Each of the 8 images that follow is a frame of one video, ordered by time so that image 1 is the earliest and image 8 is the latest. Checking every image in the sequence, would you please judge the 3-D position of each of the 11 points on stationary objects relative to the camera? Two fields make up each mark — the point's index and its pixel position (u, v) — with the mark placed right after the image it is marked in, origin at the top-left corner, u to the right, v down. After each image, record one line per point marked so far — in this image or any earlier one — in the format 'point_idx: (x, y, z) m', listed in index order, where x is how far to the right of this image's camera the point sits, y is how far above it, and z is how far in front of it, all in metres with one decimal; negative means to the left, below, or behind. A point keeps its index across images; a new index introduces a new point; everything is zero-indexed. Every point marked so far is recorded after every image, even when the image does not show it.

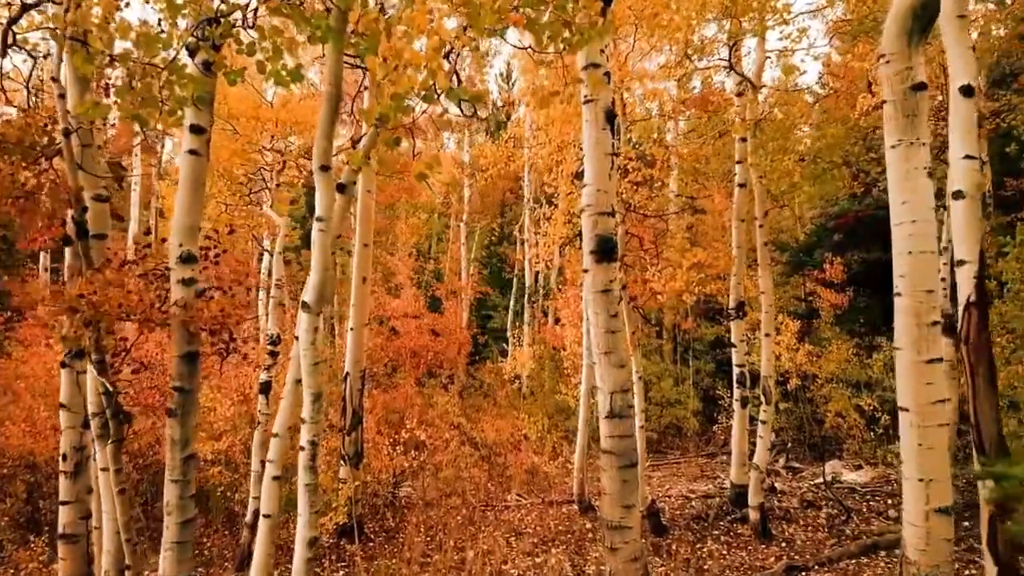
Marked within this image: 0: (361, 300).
0: (-2.2, -0.2, +10.3) m
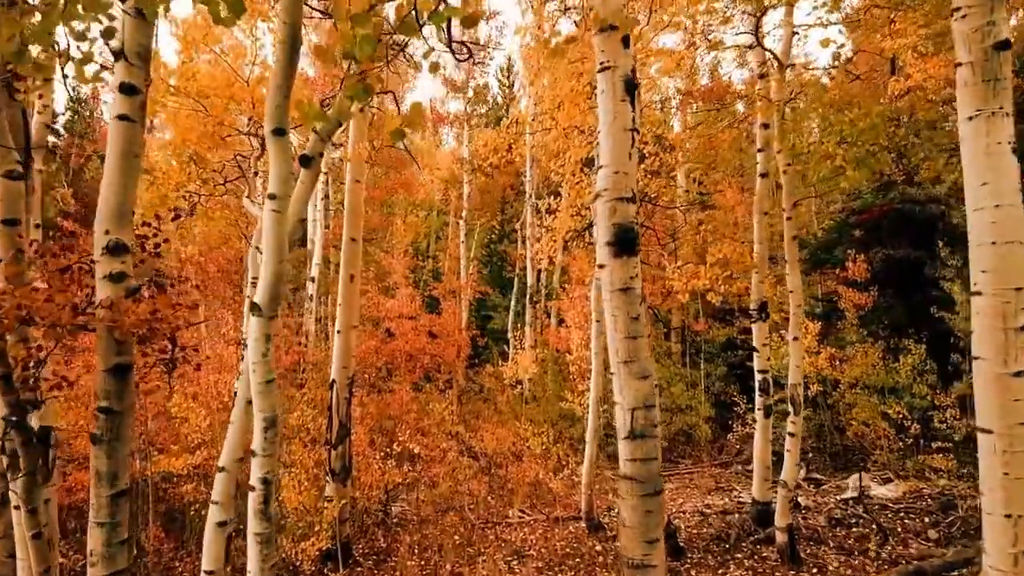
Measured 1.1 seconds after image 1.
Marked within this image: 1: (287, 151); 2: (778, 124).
0: (-2.2, -0.2, +9.4) m
1: (-1.1, +0.7, +3.4) m
2: (+3.2, +2.0, +8.6) m
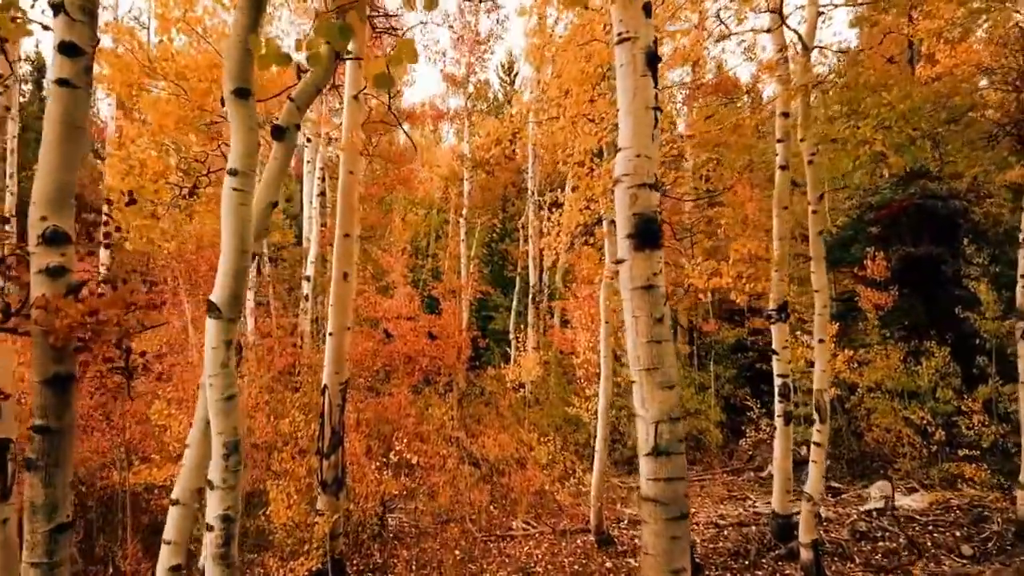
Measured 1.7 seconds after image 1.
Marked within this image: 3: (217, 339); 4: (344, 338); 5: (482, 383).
0: (-2.1, -0.2, +8.8) m
1: (-1.0, +0.7, +2.8) m
2: (+3.2, +2.0, +8.0) m
3: (-1.1, -0.2, +2.8) m
4: (-2.1, -0.6, +8.8) m
5: (-0.7, -2.3, +17.1) m
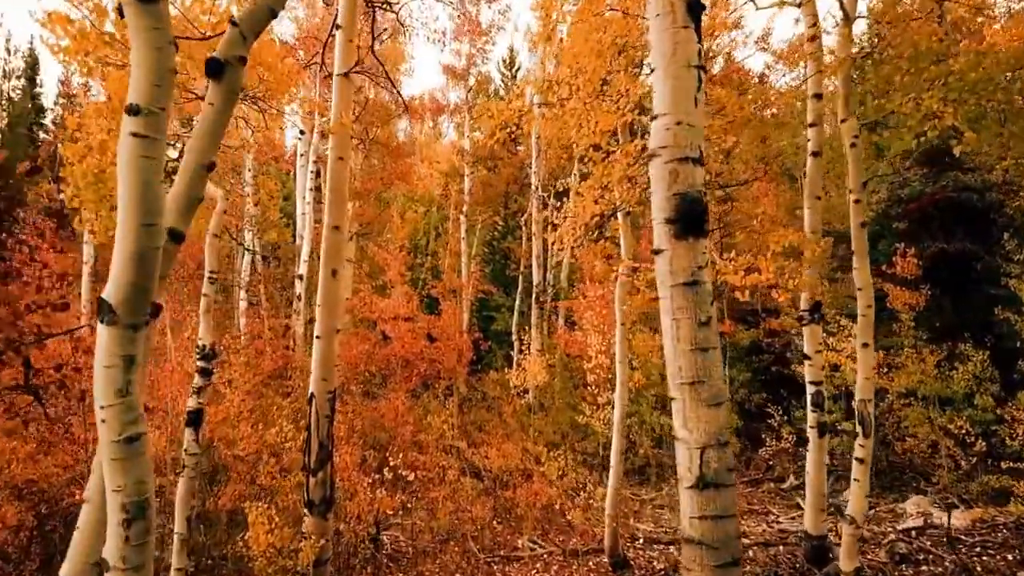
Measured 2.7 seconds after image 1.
0: (-2.0, -0.1, +8.0) m
1: (-0.9, +0.7, +1.9) m
2: (+3.3, +2.0, +7.1) m
3: (-1.1, -0.2, +1.9) m
4: (-2.0, -0.6, +7.9) m
5: (-0.7, -2.3, +16.3) m
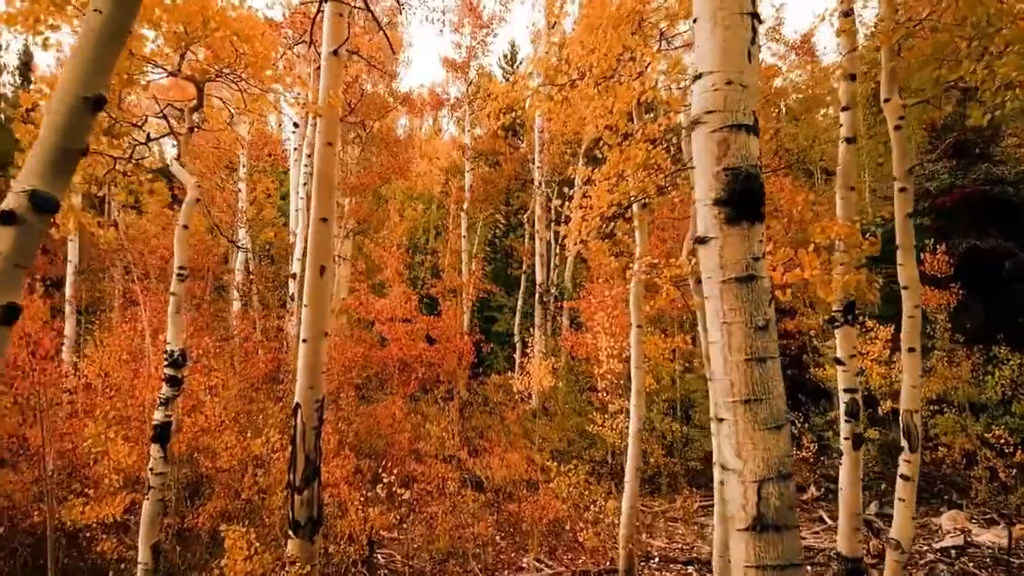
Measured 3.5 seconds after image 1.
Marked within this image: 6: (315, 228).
0: (-2.0, -0.1, +7.2) m
1: (-0.9, +0.7, +1.2) m
2: (+3.4, +2.0, +6.4) m
3: (-1.0, -0.2, +1.2) m
4: (-1.9, -0.6, +7.2) m
5: (-0.6, -2.3, +15.5) m
6: (-2.0, +0.6, +7.2) m
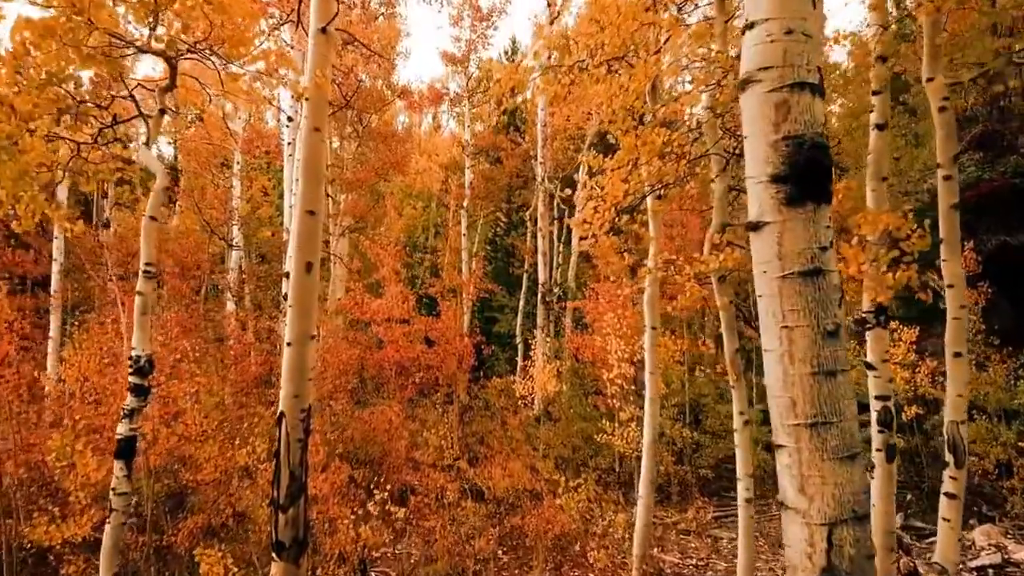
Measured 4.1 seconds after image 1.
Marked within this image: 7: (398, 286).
0: (-1.9, -0.1, +6.6) m
1: (-0.8, +0.7, +0.6) m
2: (+3.4, +2.1, +5.8) m
3: (-1.0, -0.1, +0.6) m
4: (-1.9, -0.6, +6.6) m
5: (-0.5, -2.3, +14.9) m
6: (-2.0, +0.6, +6.6) m
7: (-2.2, 0.0, +13.7) m
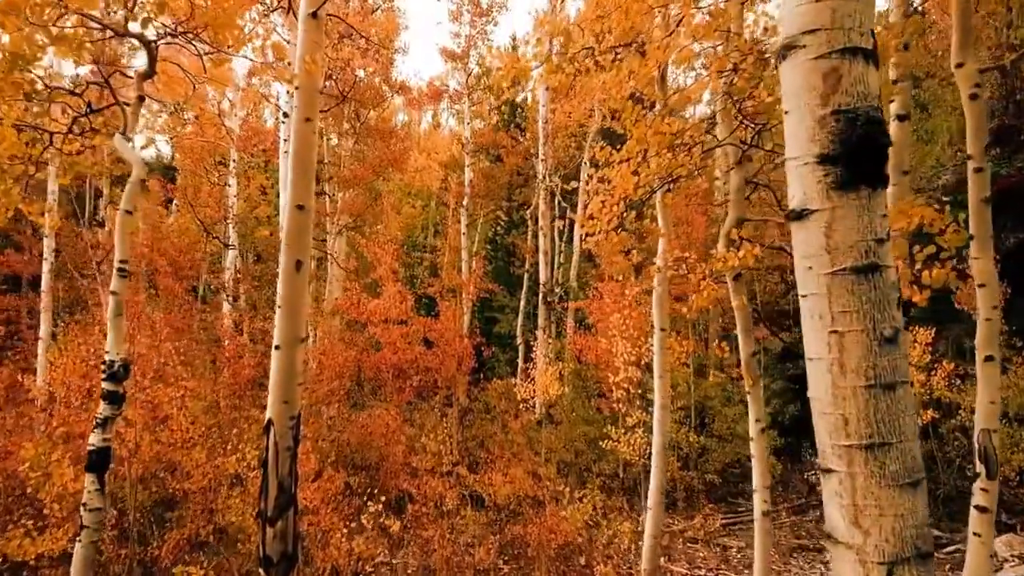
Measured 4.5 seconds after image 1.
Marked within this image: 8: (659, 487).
0: (-1.9, -0.1, +6.2) m
1: (-0.8, +0.7, +0.2) m
2: (+3.4, +2.1, +5.4) m
3: (-1.0, -0.1, +0.2) m
4: (-1.9, -0.6, +6.2) m
5: (-0.5, -2.2, +14.6) m
6: (-1.9, +0.6, +6.3) m
7: (-2.2, 0.0, +13.4) m
8: (+1.5, -2.0, +7.2) m
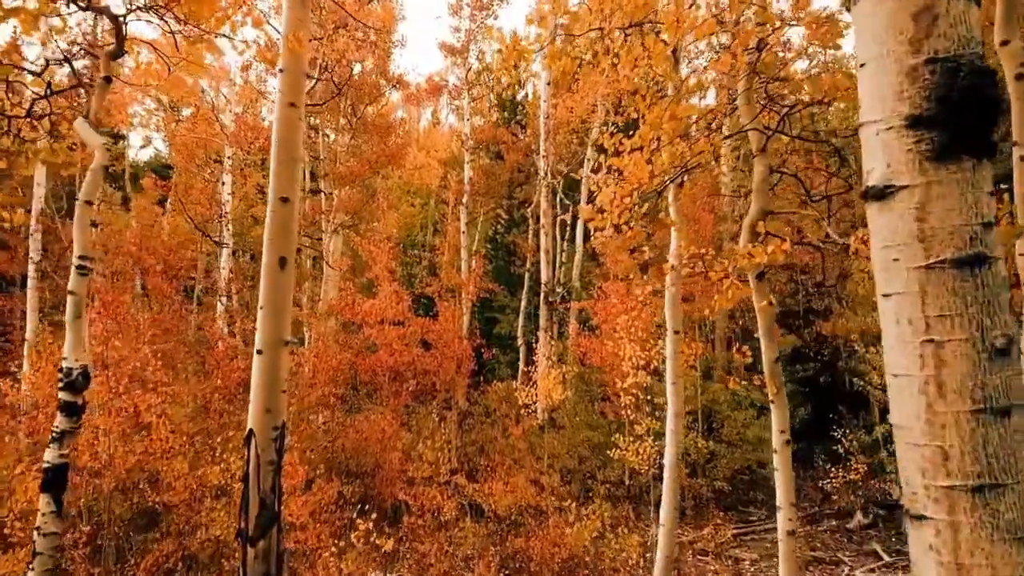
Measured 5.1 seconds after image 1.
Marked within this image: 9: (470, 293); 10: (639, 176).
0: (-1.9, -0.1, +5.7) m
1: (-0.8, +0.7, -0.3) m
2: (+3.4, +2.1, +4.9) m
3: (-0.9, -0.1, -0.3) m
4: (-1.9, -0.6, +5.7) m
5: (-0.5, -2.2, +14.1) m
6: (-1.9, +0.6, +5.8) m
7: (-2.2, 0.0, +12.9) m
8: (+1.5, -2.0, +6.7) m
9: (-0.8, -0.1, +14.3) m
10: (+0.9, +0.8, +5.2) m
